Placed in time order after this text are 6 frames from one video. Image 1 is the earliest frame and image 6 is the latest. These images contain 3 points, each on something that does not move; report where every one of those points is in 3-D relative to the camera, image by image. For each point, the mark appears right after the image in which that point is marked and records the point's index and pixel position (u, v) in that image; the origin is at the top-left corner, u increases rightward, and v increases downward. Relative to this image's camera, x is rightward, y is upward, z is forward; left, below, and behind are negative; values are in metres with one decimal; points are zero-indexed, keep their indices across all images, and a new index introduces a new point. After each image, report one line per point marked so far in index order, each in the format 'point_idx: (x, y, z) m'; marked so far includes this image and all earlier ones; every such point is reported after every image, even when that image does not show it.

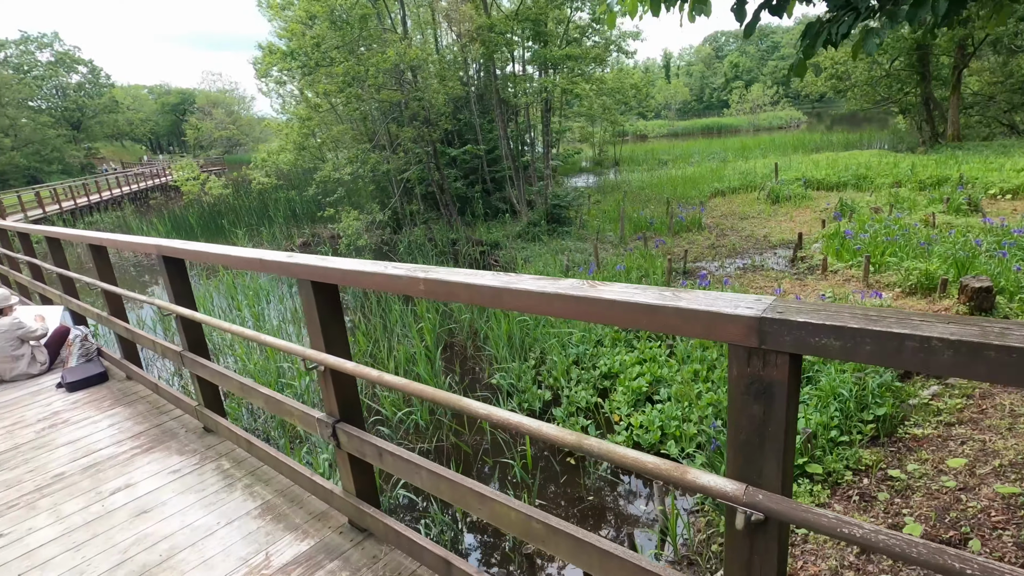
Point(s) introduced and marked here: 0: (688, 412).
0: (+1.3, -0.9, +3.9) m
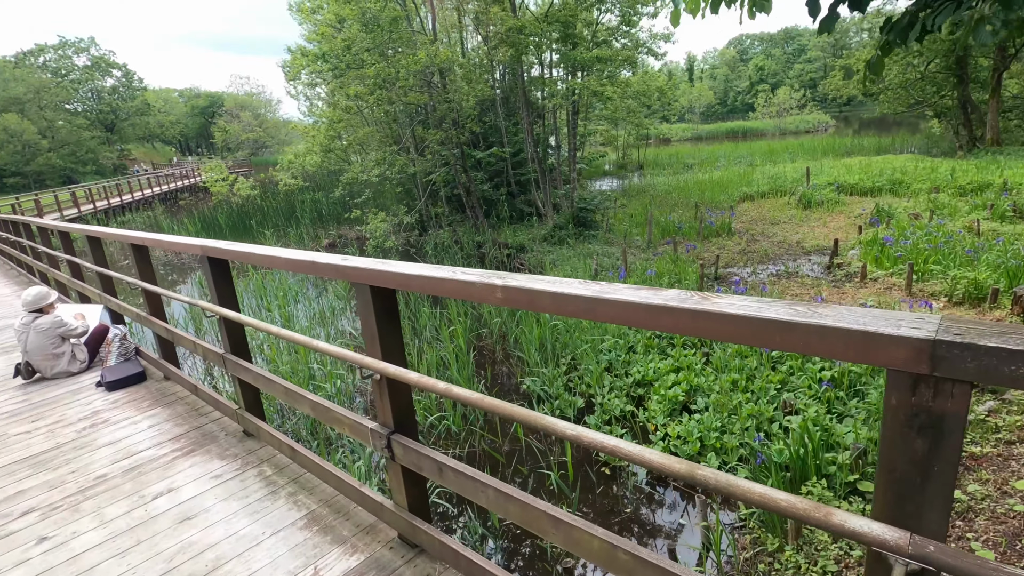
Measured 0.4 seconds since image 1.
0: (+1.5, -0.9, +3.7) m
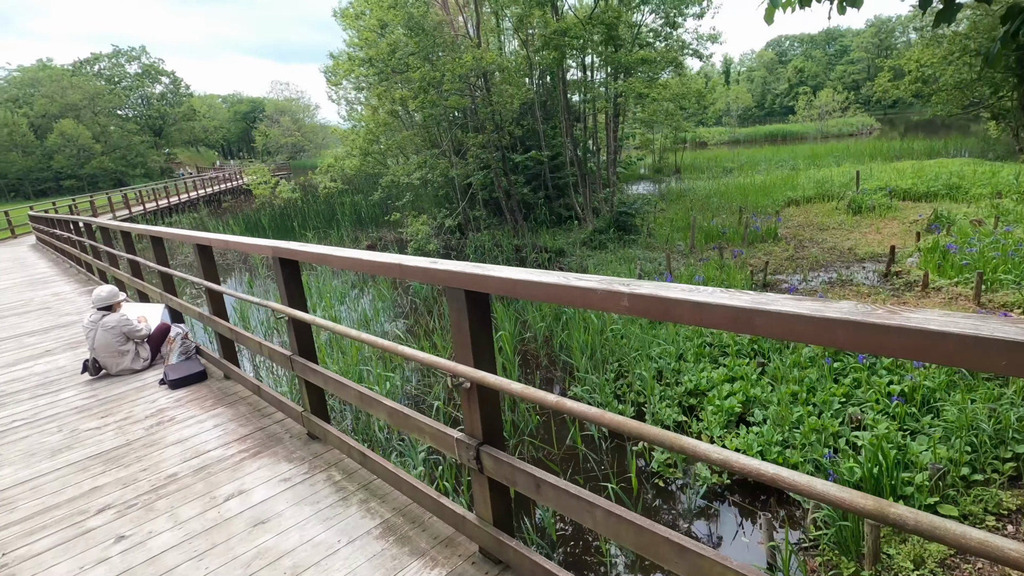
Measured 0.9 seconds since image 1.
0: (+1.9, -1.0, +3.6) m
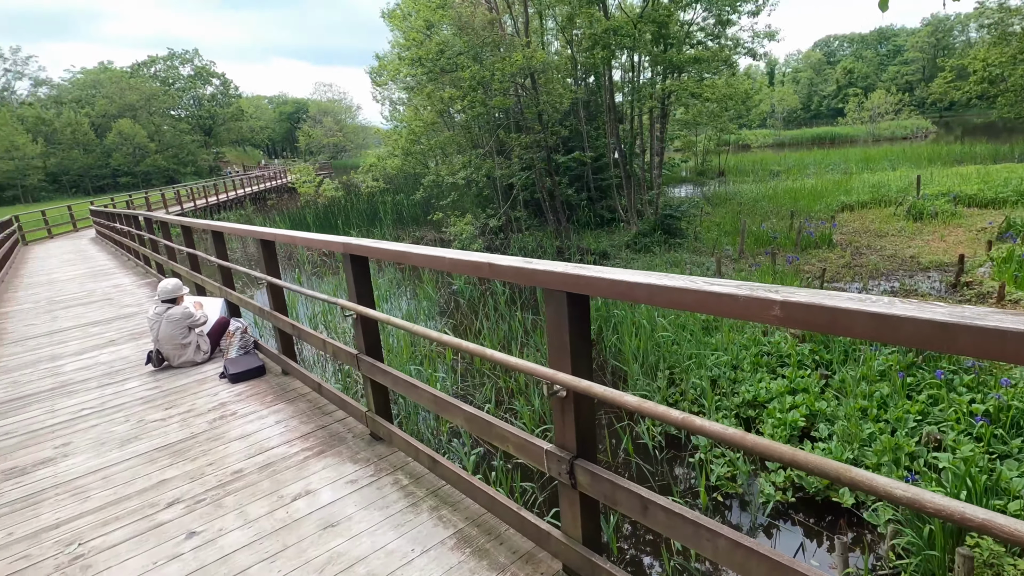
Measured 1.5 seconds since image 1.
0: (+2.2, -1.1, +3.4) m
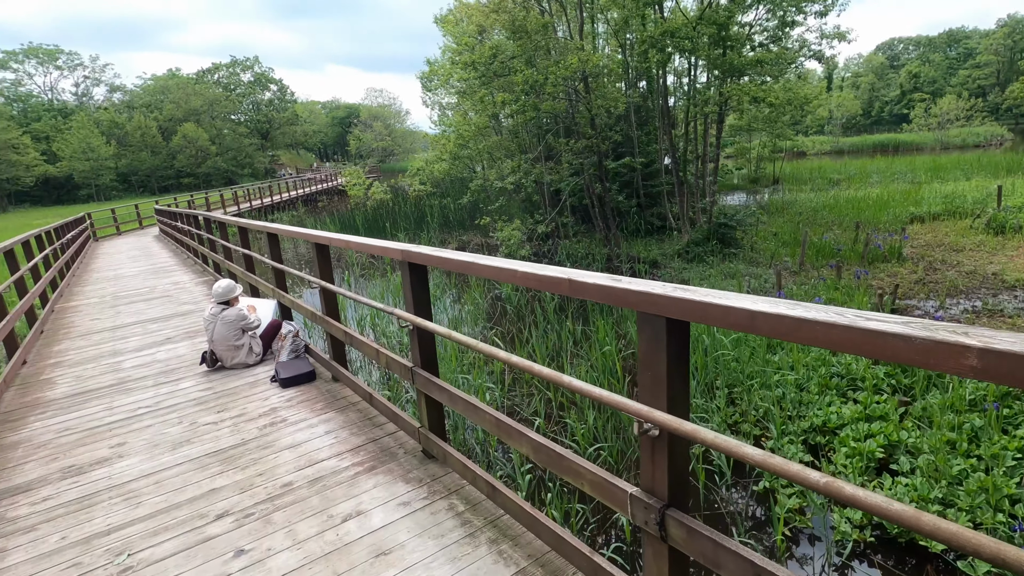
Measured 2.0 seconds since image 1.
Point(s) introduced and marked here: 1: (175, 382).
0: (+2.5, -1.2, +3.0) m
1: (-2.0, -0.6, +3.2) m
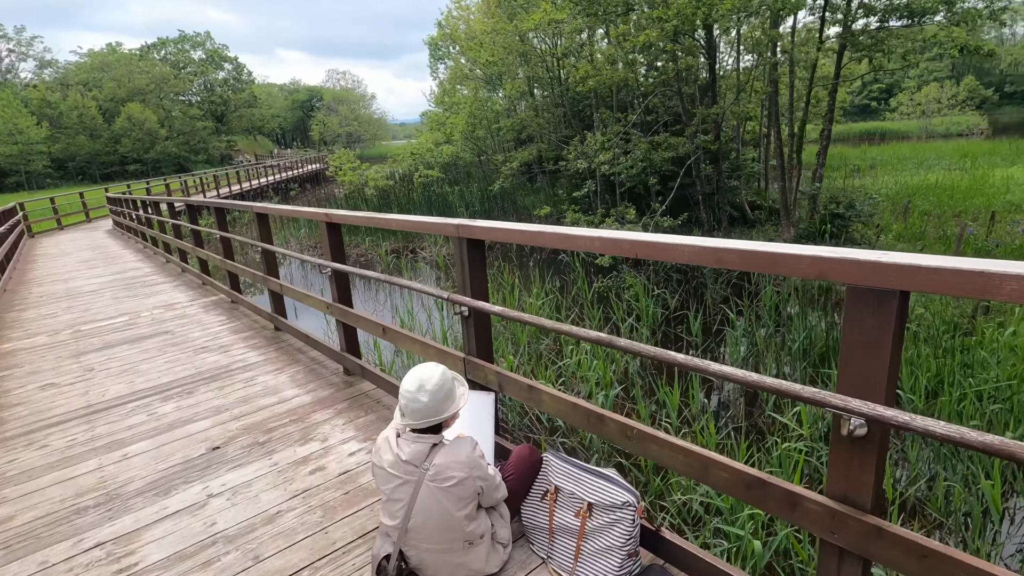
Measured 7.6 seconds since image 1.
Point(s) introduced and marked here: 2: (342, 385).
0: (+4.1, -1.4, +1.4) m
1: (-0.4, -0.8, +1.2) m
2: (-0.8, -0.5, +2.6) m
